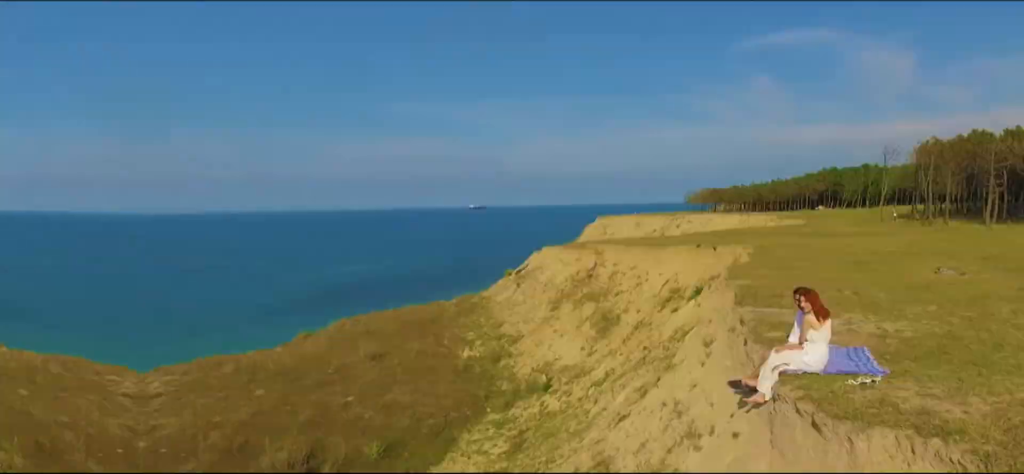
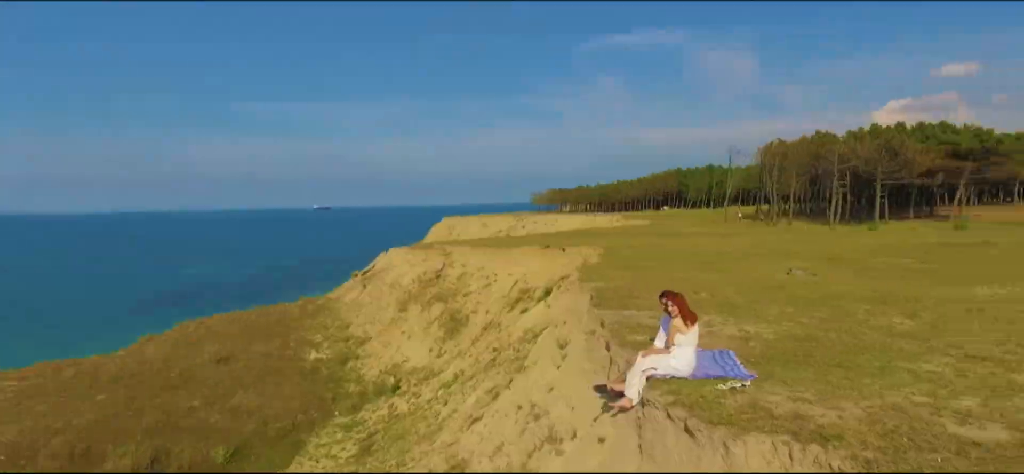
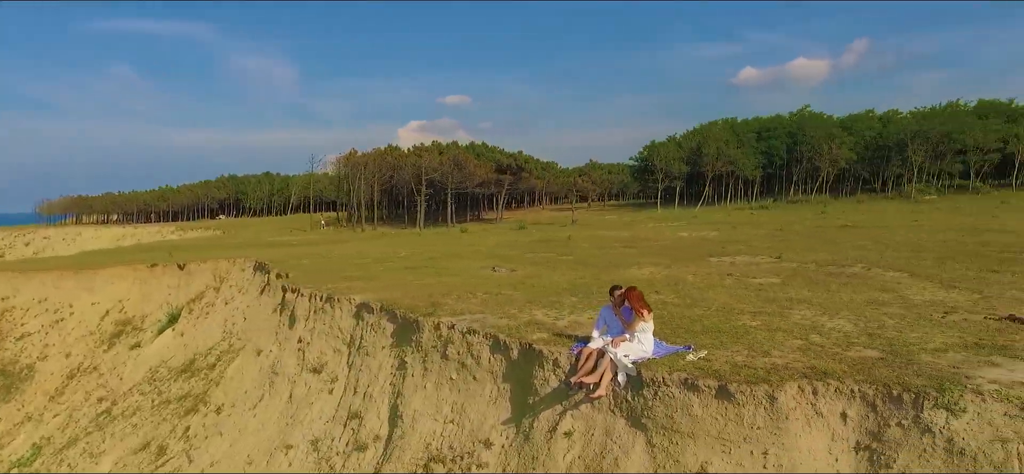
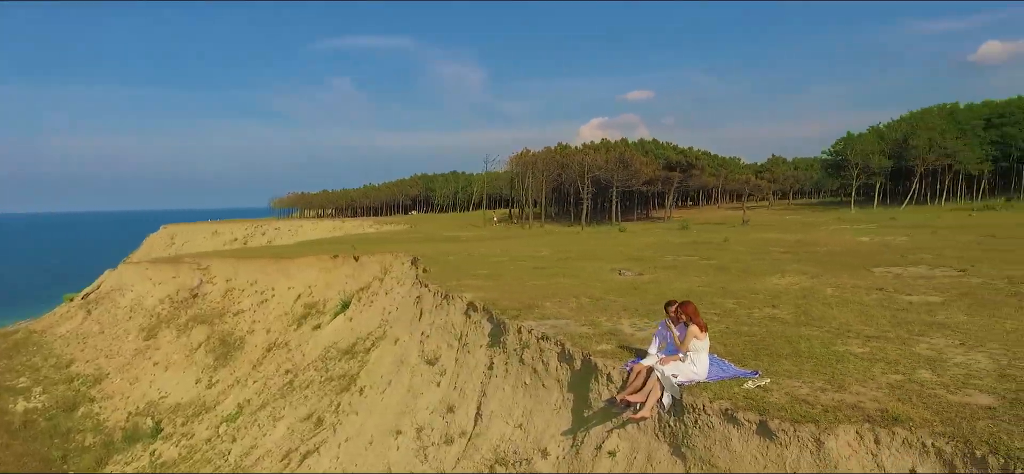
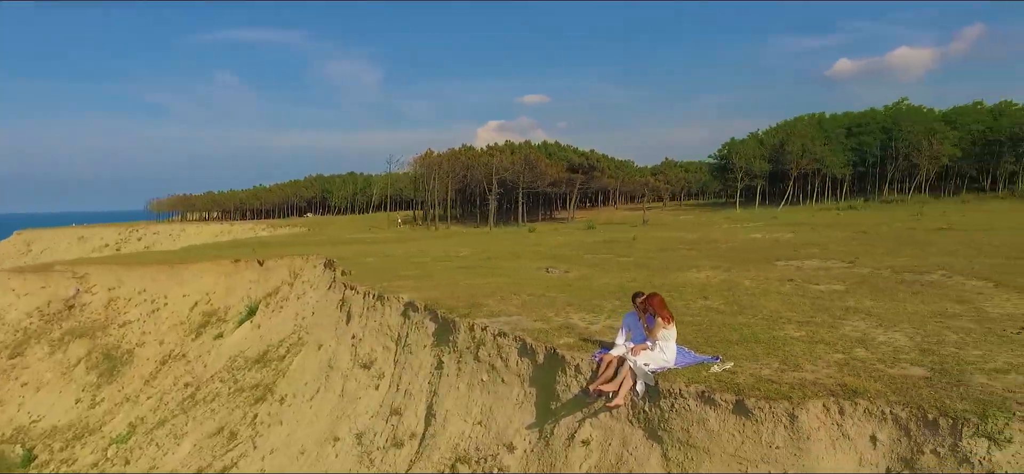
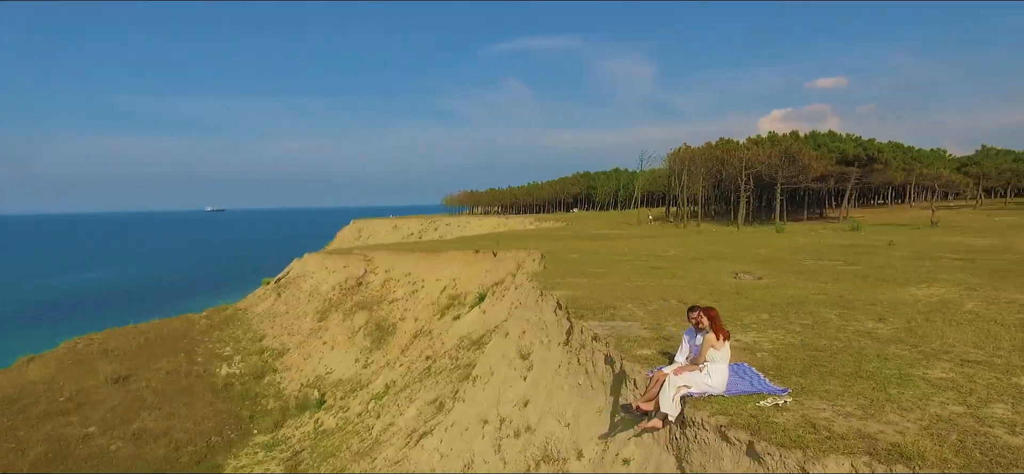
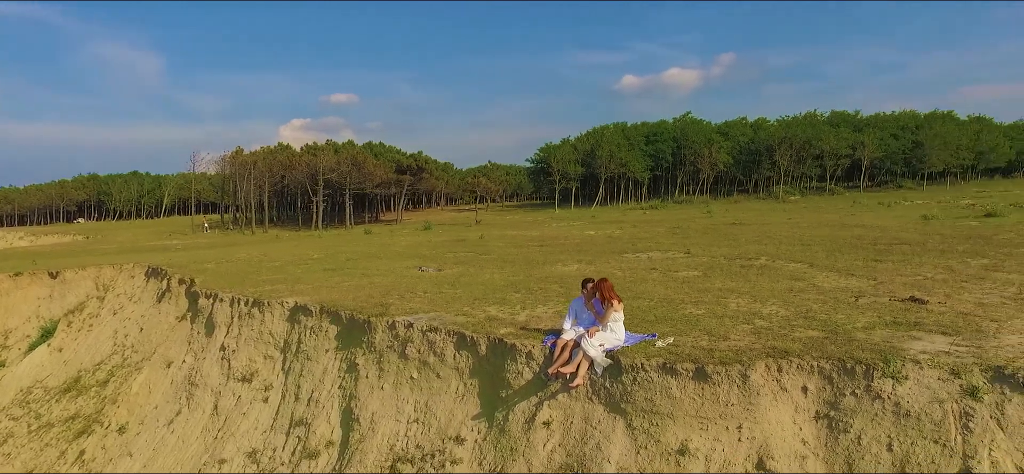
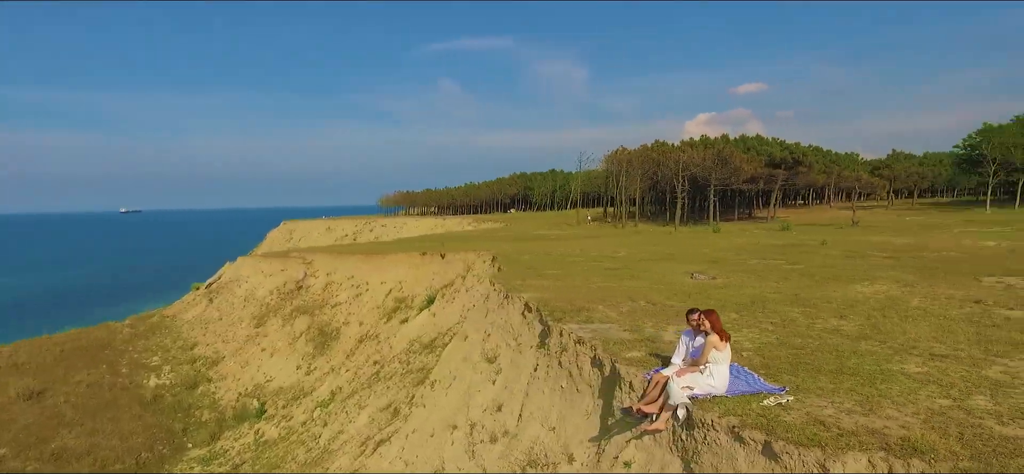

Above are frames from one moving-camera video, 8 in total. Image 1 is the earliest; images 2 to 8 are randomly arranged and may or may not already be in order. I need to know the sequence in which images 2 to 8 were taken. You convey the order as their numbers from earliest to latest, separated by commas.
2, 6, 8, 4, 5, 3, 7
